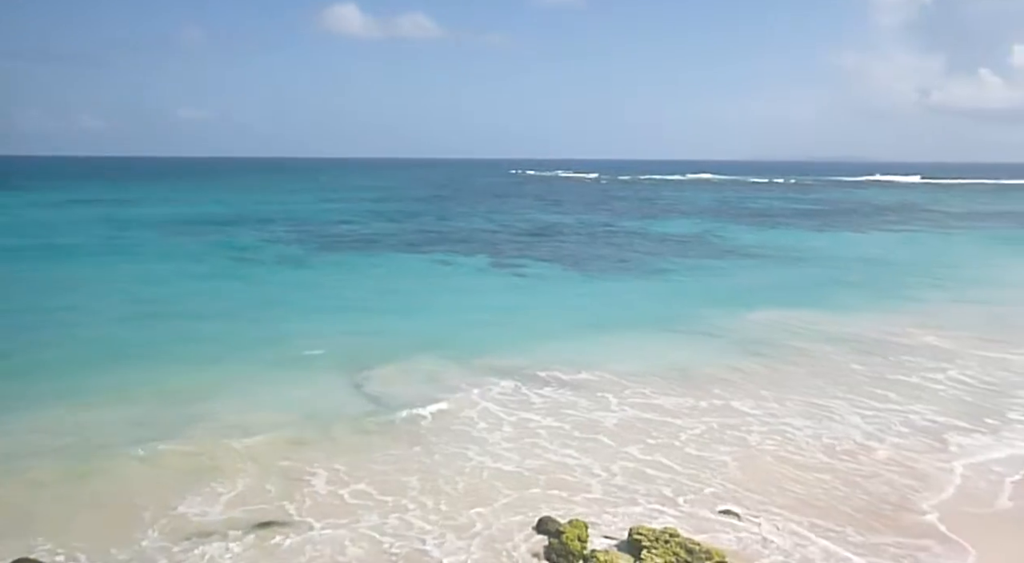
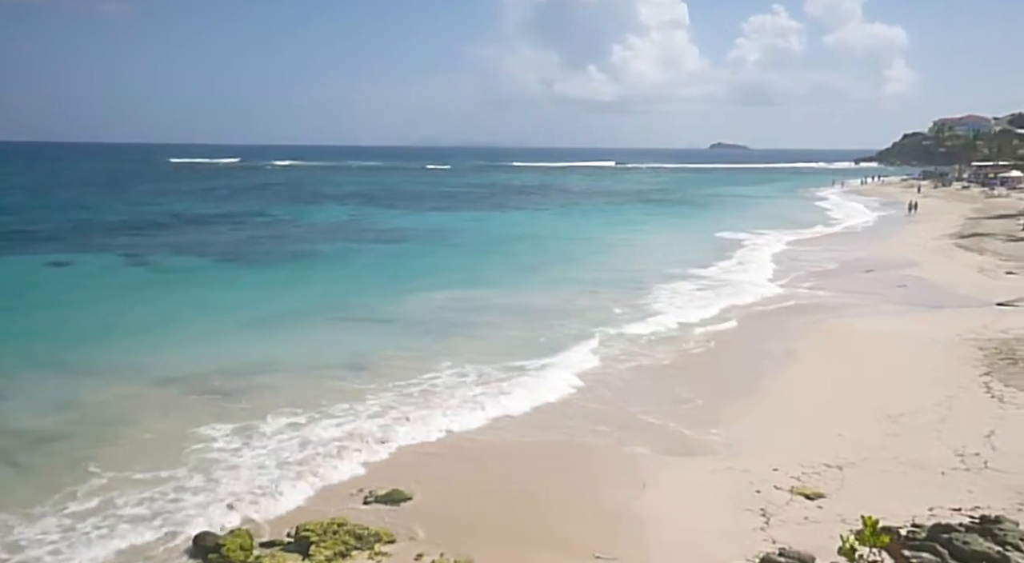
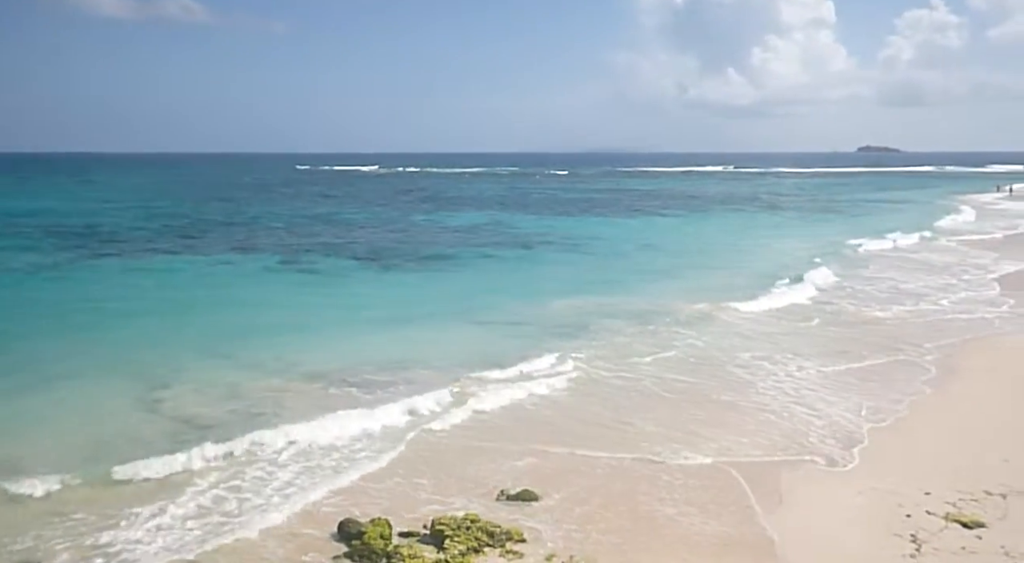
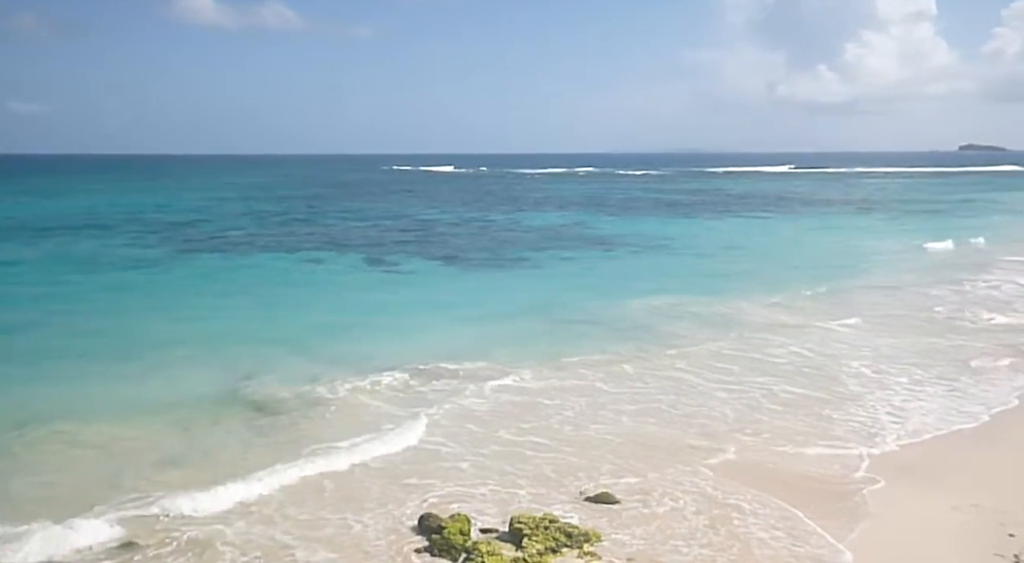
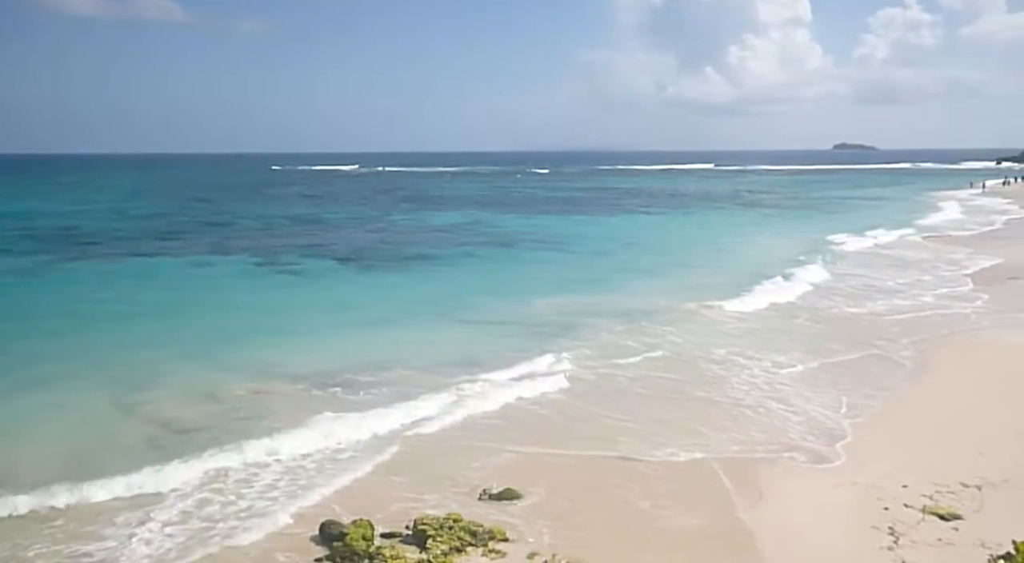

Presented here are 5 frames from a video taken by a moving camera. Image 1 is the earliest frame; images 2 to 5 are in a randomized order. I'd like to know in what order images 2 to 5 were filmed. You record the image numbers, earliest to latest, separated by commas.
4, 3, 5, 2
